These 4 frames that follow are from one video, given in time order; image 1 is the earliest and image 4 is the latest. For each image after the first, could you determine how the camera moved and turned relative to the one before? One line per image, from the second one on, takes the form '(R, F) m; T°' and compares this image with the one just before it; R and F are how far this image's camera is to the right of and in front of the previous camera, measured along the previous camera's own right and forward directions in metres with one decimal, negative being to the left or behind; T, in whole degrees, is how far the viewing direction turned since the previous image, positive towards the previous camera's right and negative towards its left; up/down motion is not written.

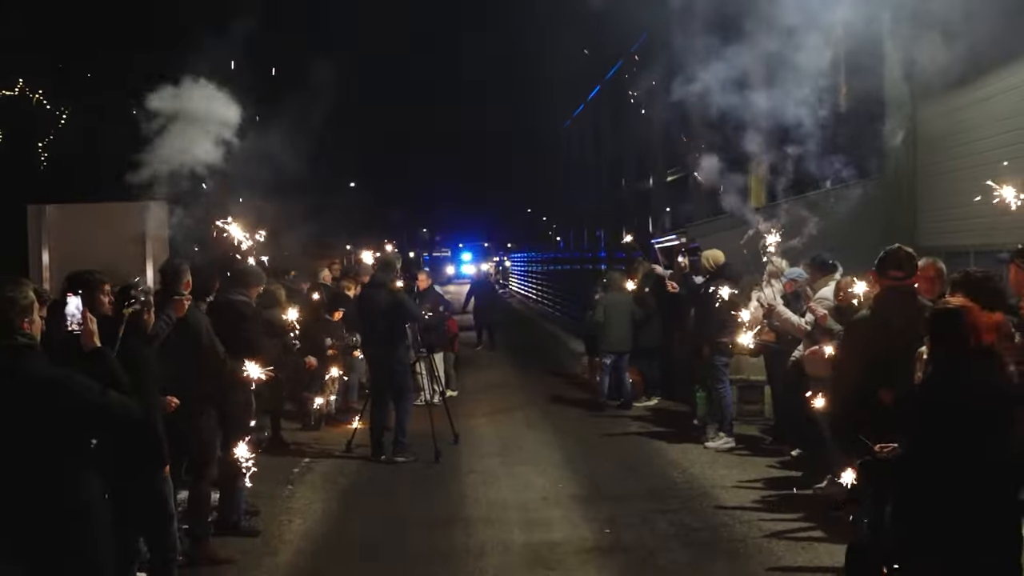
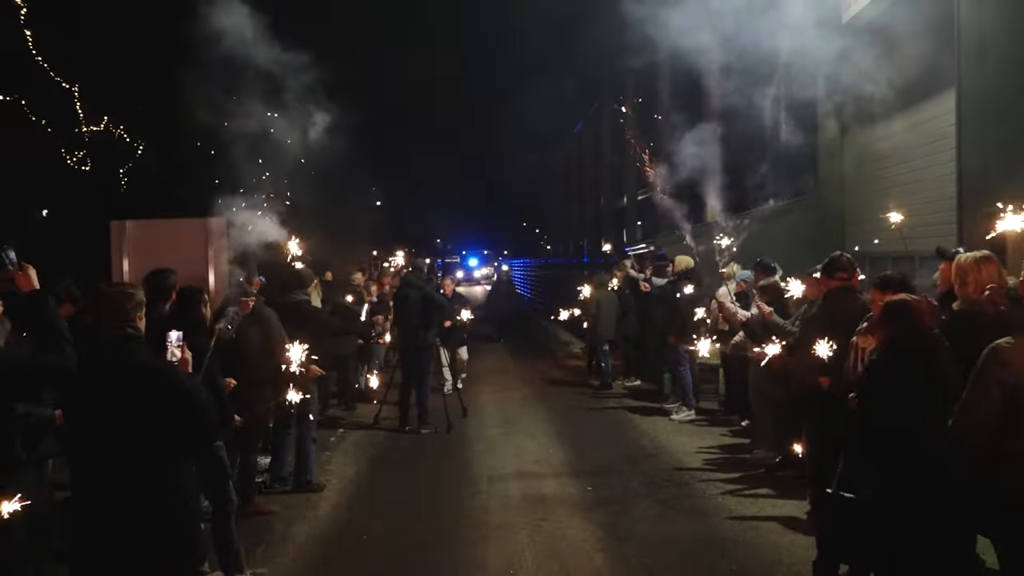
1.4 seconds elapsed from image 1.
(+0.1, -1.3) m; 0°
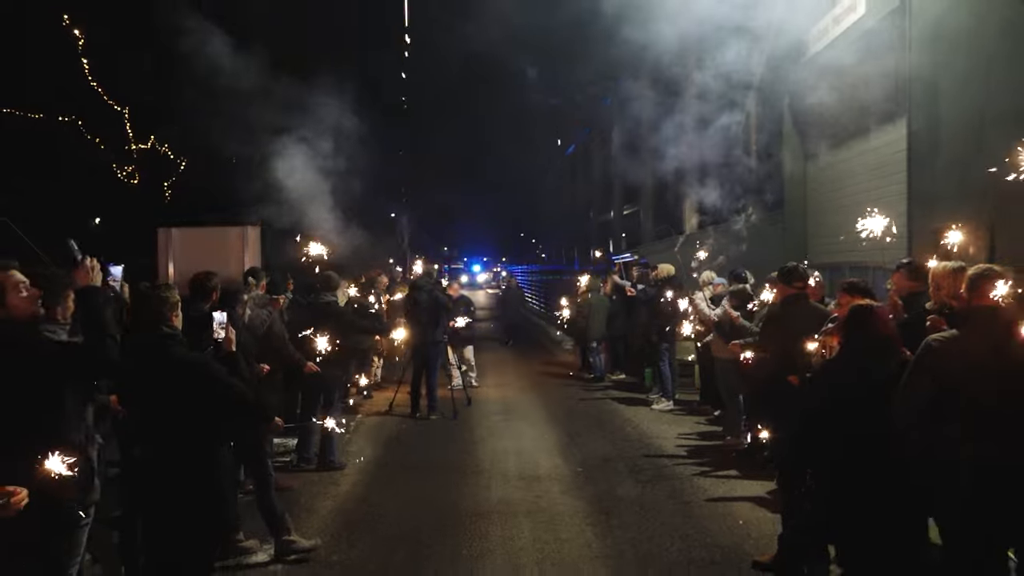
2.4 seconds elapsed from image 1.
(+0.1, -0.9) m; 0°
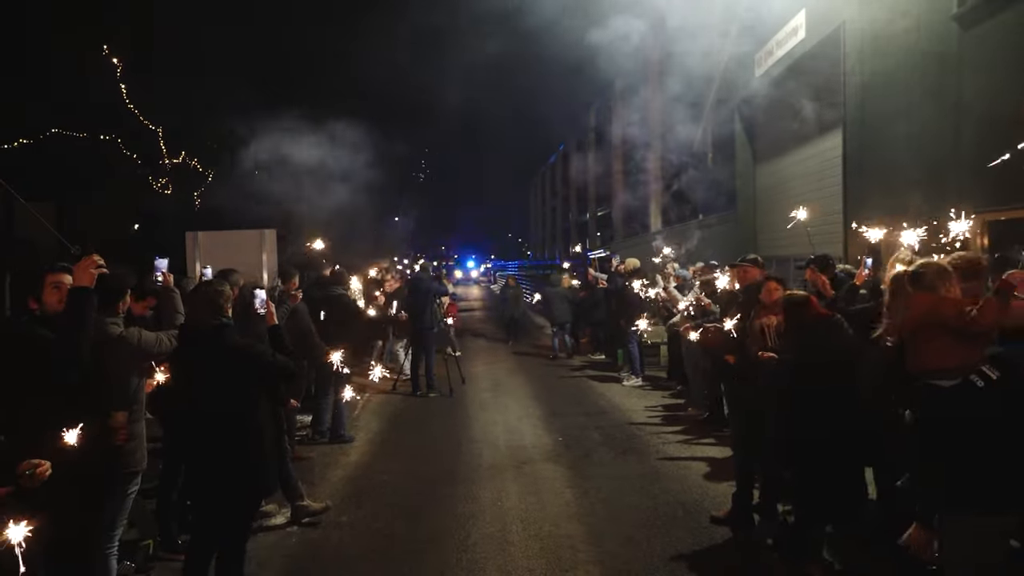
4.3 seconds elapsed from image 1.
(+0.1, -1.2) m; 0°
